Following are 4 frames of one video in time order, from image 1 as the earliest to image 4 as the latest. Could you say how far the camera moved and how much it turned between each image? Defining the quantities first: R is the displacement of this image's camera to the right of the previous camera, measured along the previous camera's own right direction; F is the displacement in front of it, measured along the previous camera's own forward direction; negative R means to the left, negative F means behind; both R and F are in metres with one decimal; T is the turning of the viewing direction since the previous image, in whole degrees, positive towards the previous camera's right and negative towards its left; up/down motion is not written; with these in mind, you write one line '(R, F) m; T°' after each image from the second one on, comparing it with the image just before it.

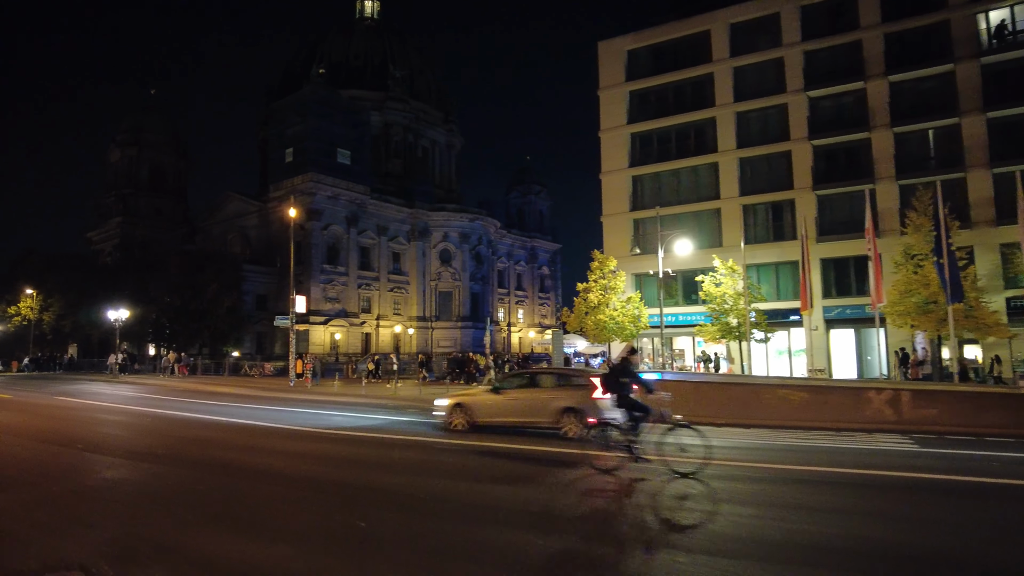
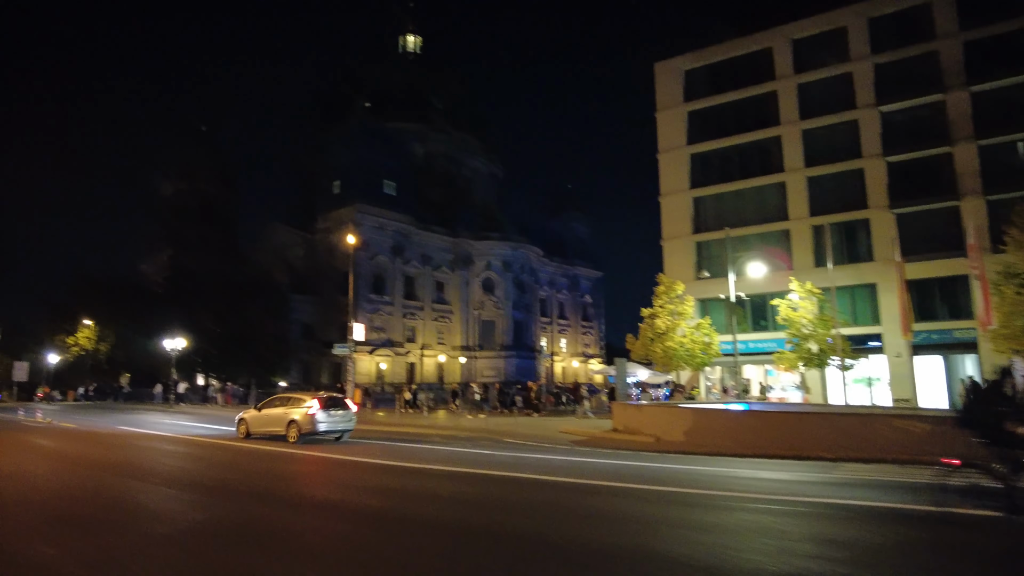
(-1.2, +1.0) m; -3°
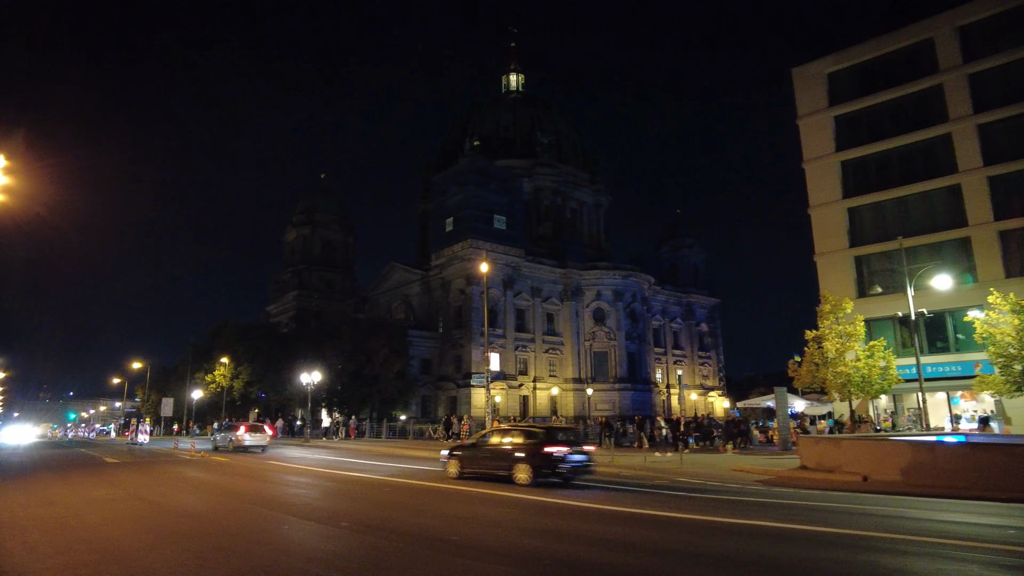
(-1.8, +1.6) m; -8°
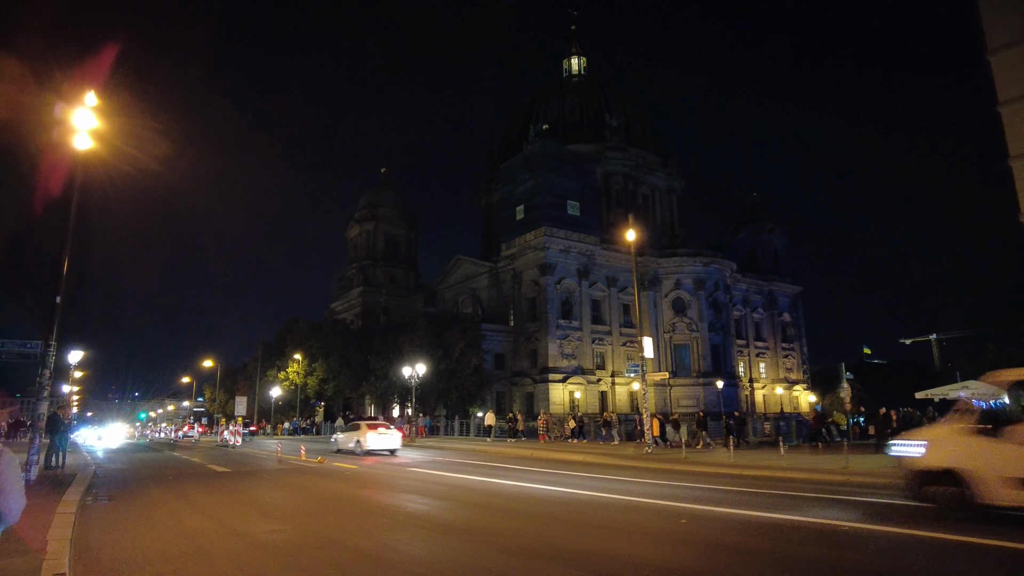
(-4.2, +4.8) m; -4°
